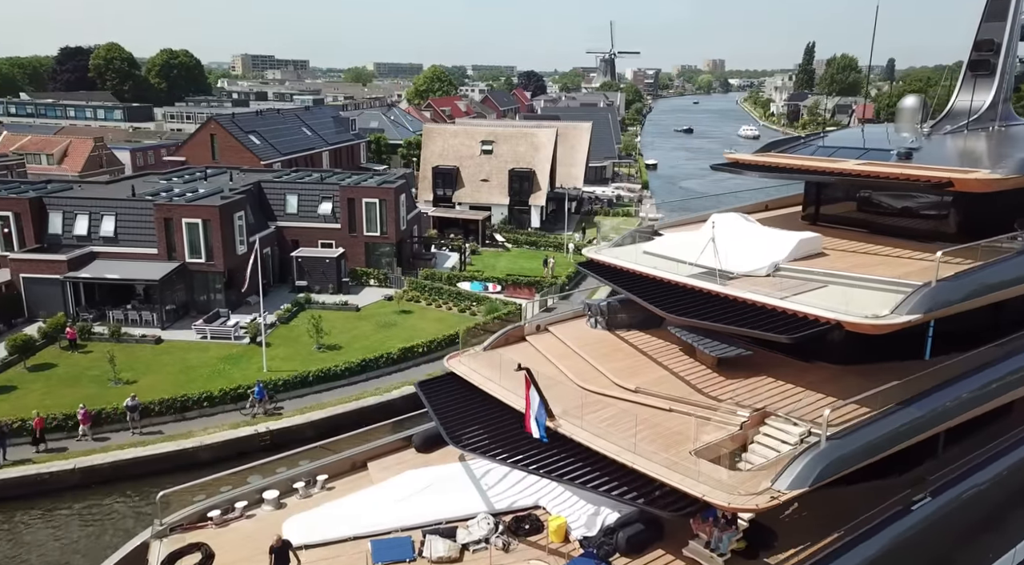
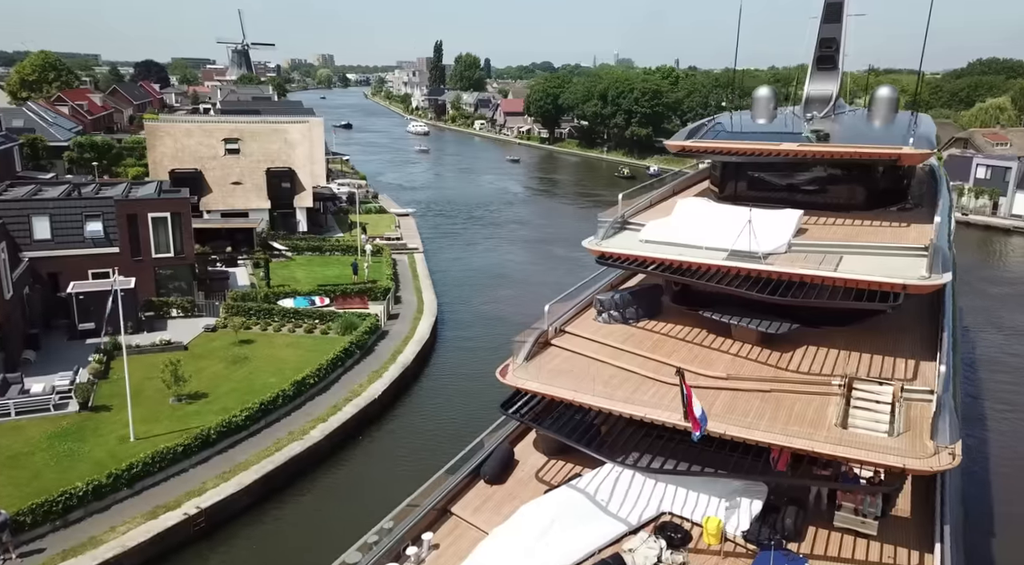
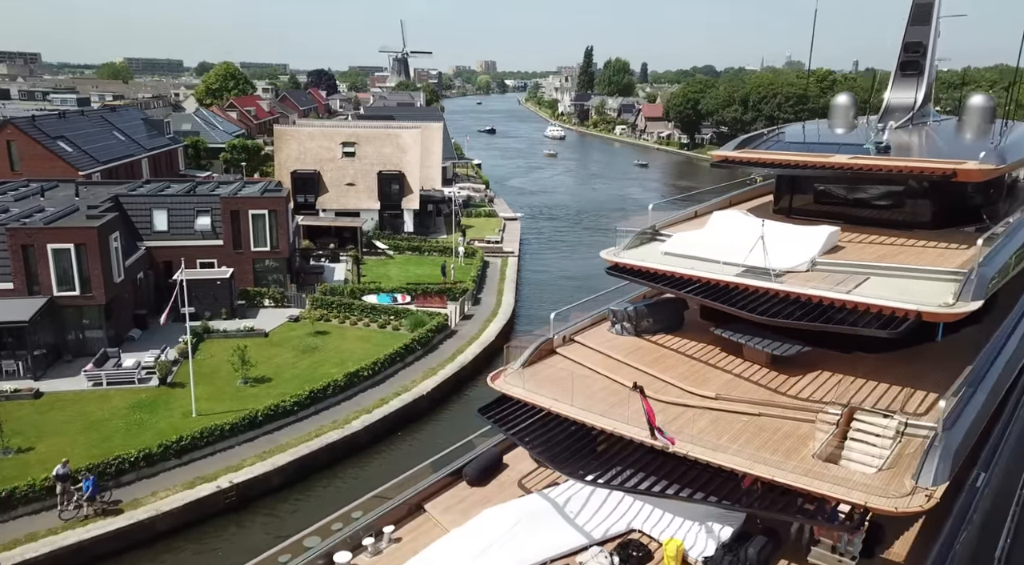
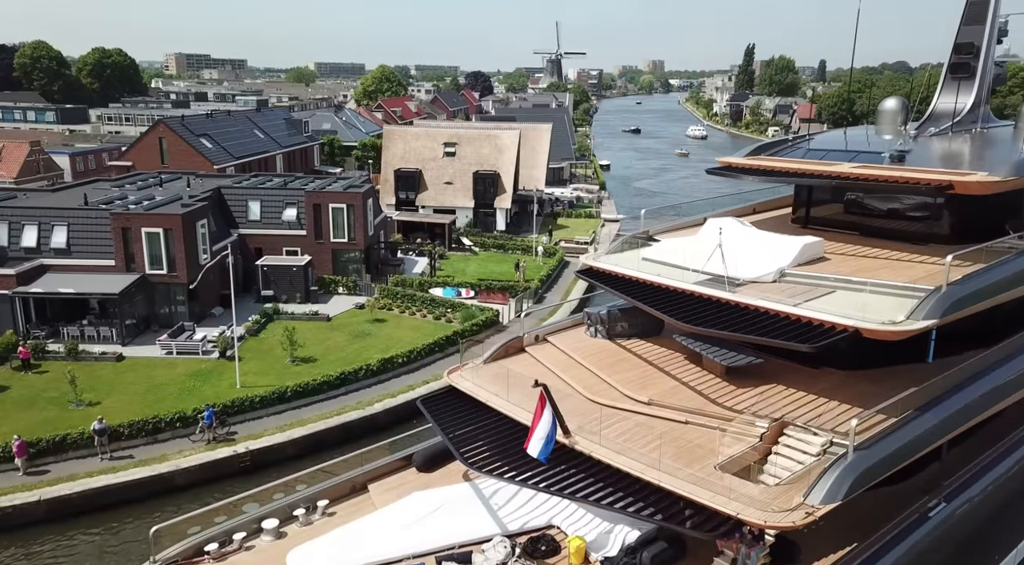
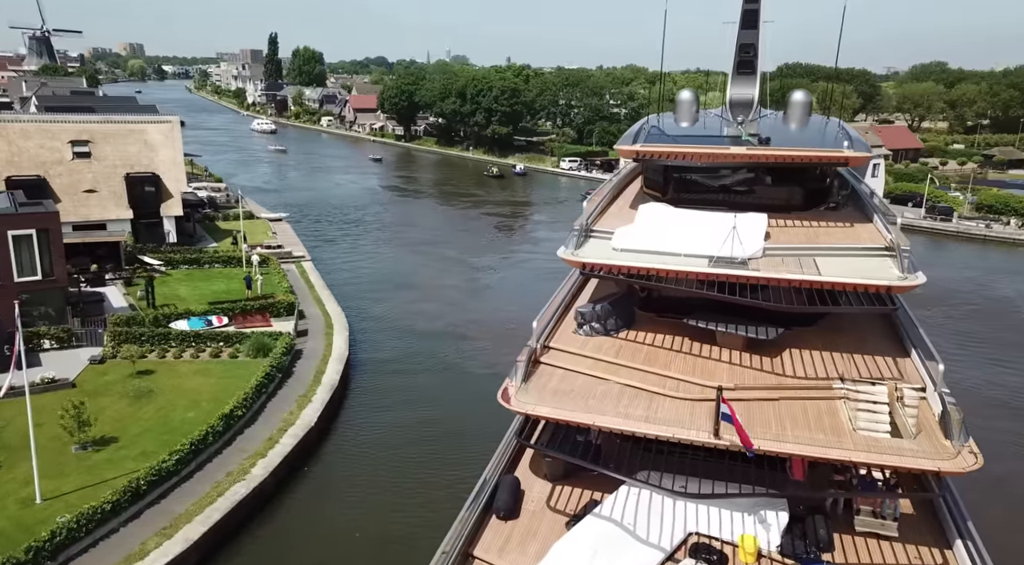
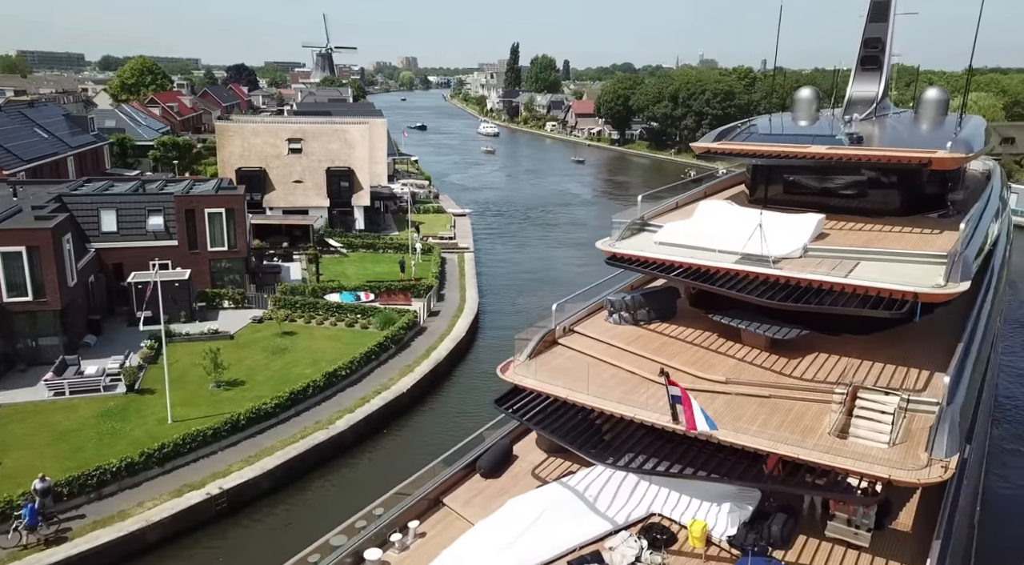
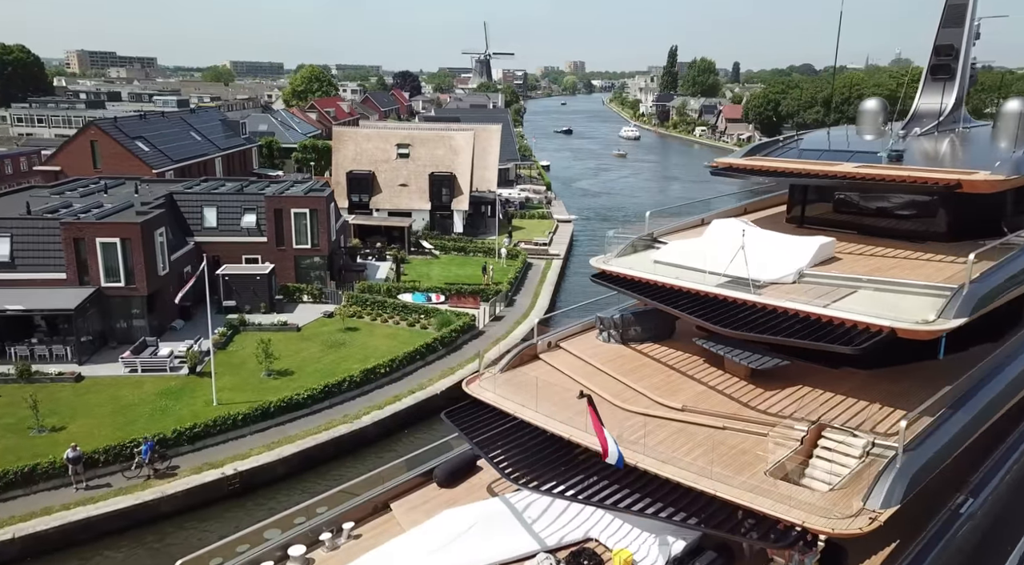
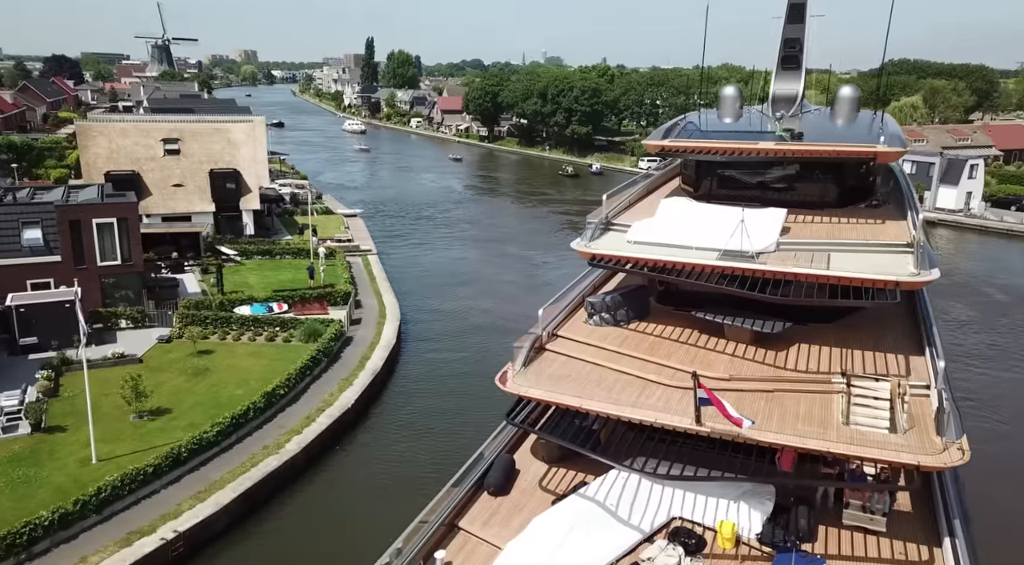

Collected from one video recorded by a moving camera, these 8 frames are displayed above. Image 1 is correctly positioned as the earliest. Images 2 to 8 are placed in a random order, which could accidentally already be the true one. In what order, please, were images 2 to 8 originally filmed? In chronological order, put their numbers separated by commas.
4, 7, 3, 6, 2, 8, 5
